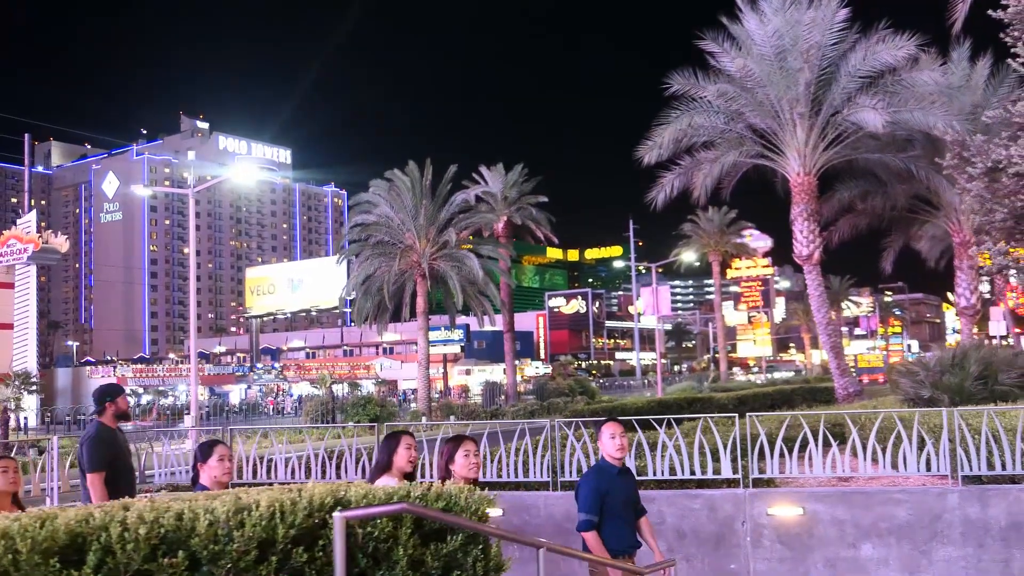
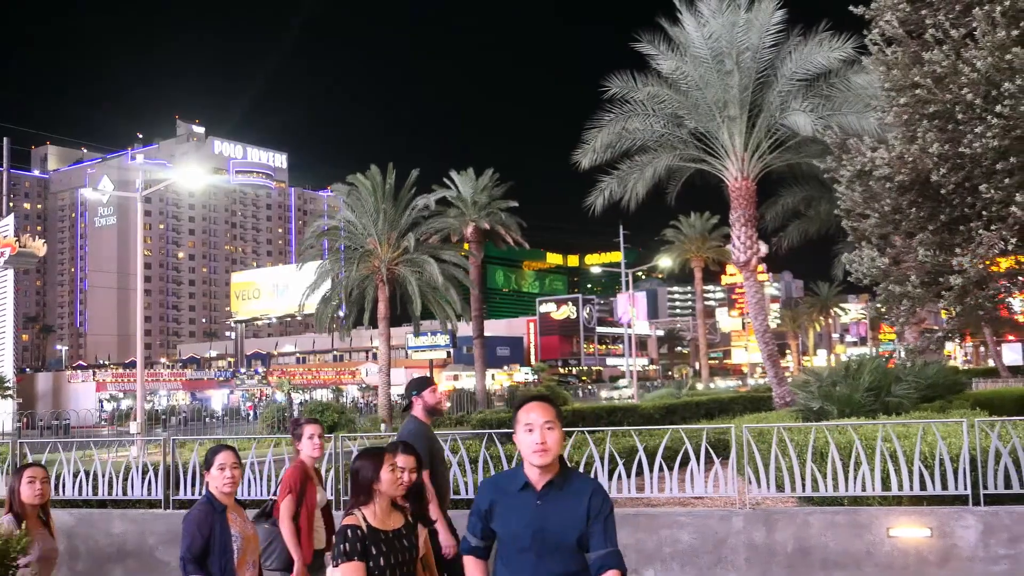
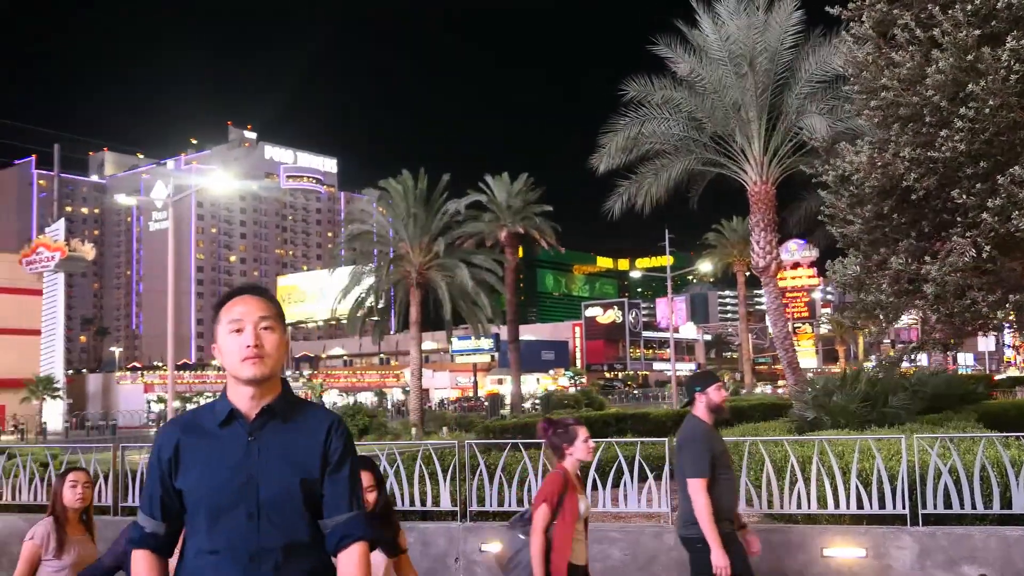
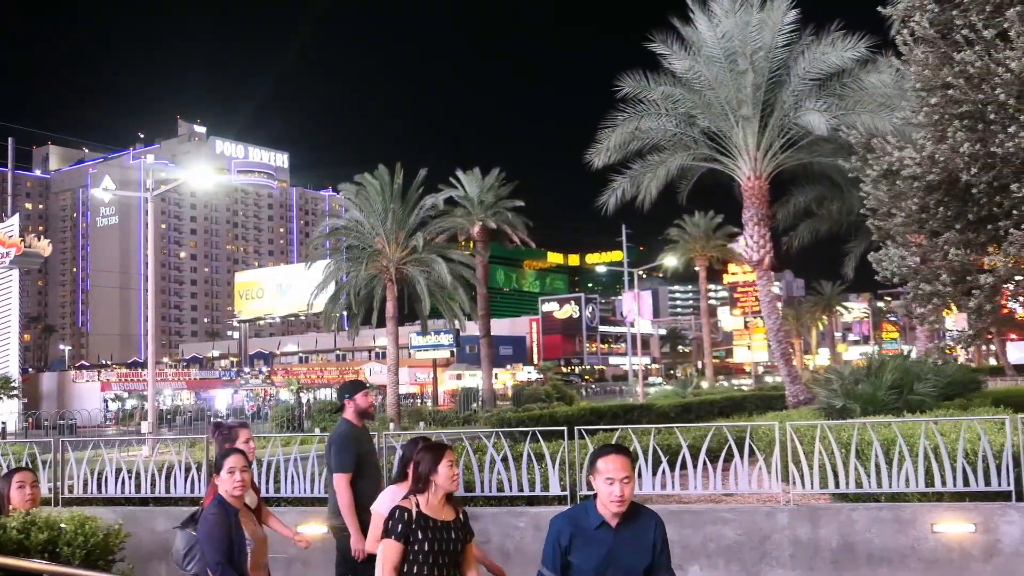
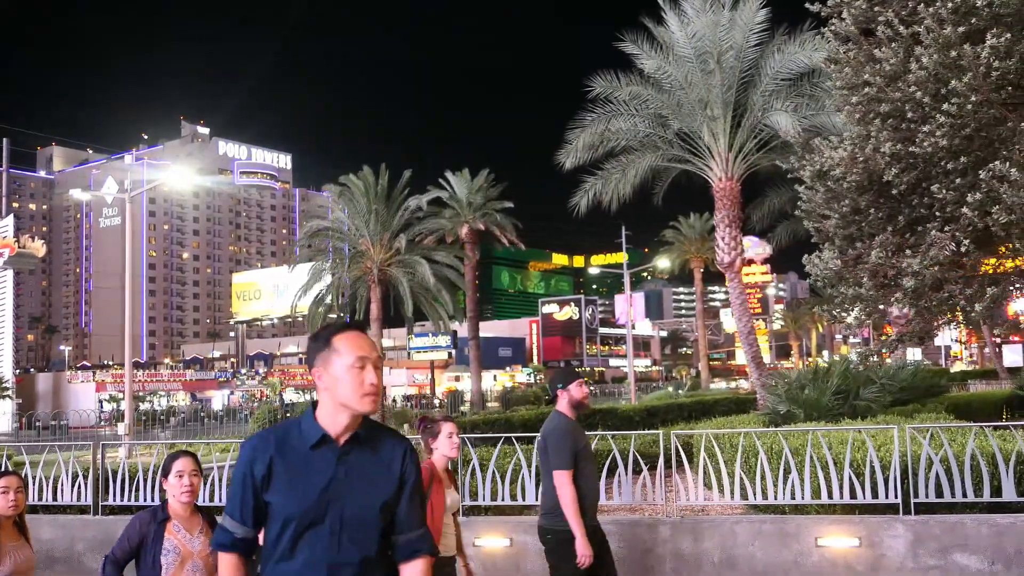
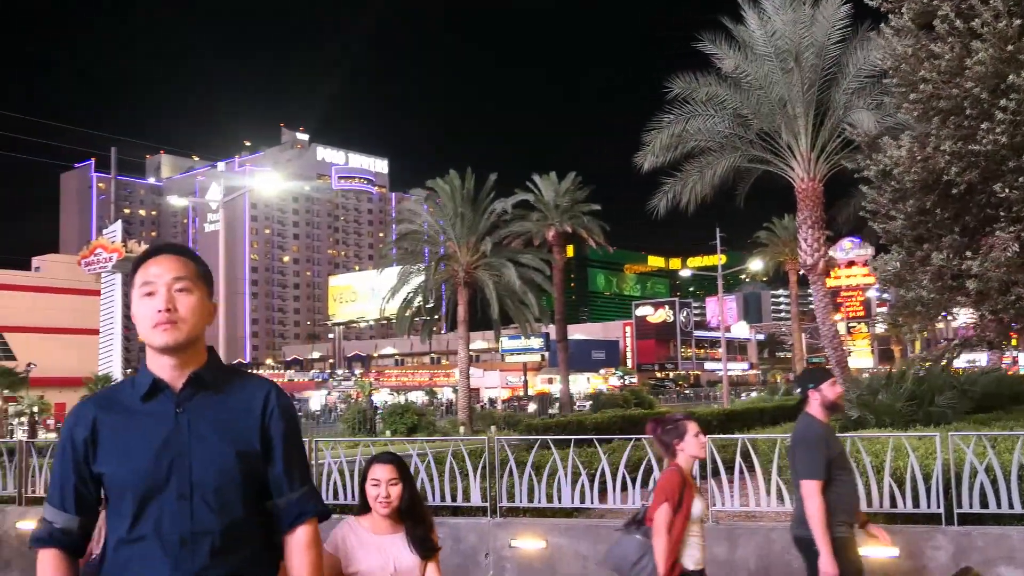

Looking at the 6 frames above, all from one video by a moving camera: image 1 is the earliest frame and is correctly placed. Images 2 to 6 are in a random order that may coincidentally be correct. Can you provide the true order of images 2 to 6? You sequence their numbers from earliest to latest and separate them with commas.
4, 2, 5, 3, 6
